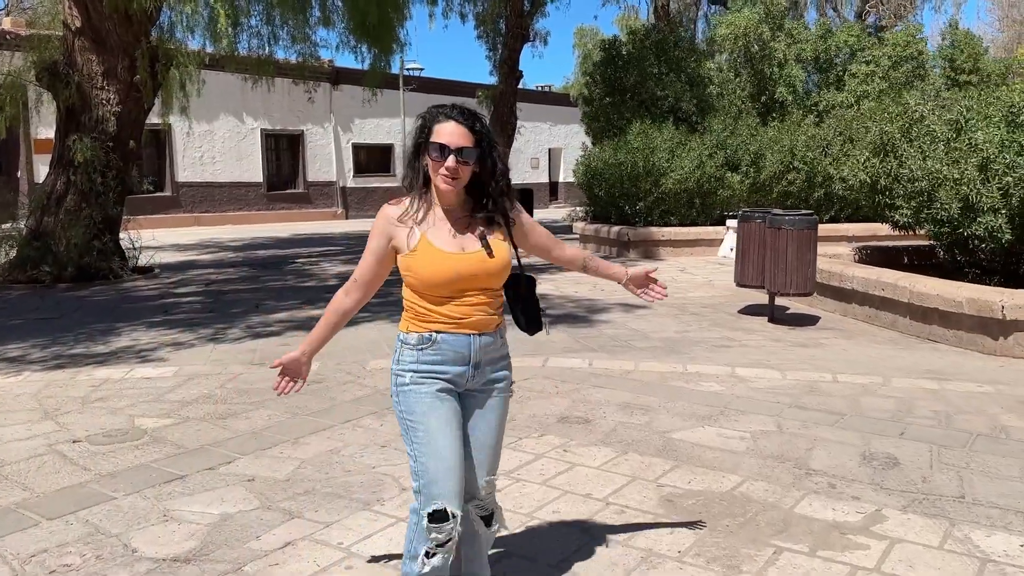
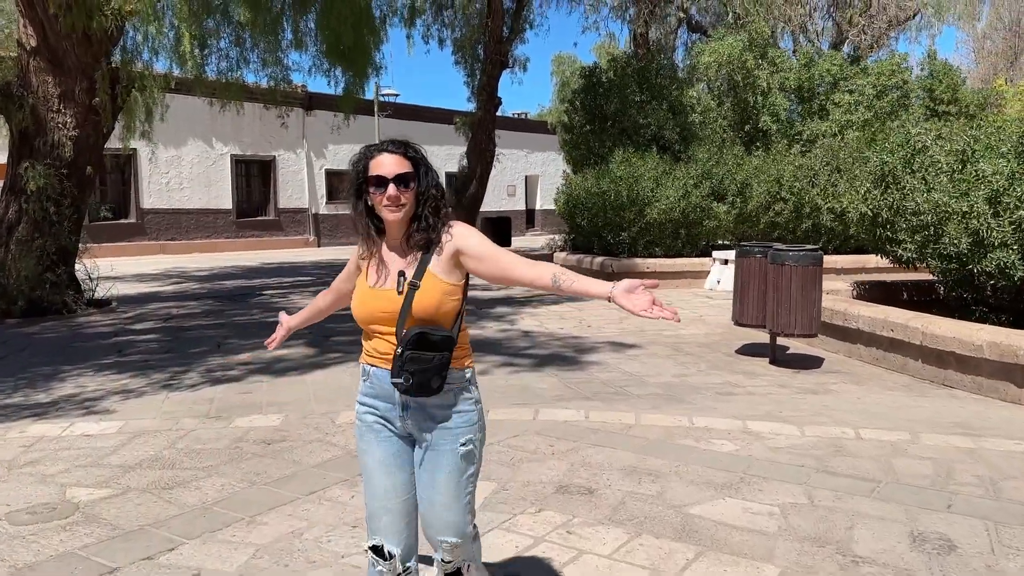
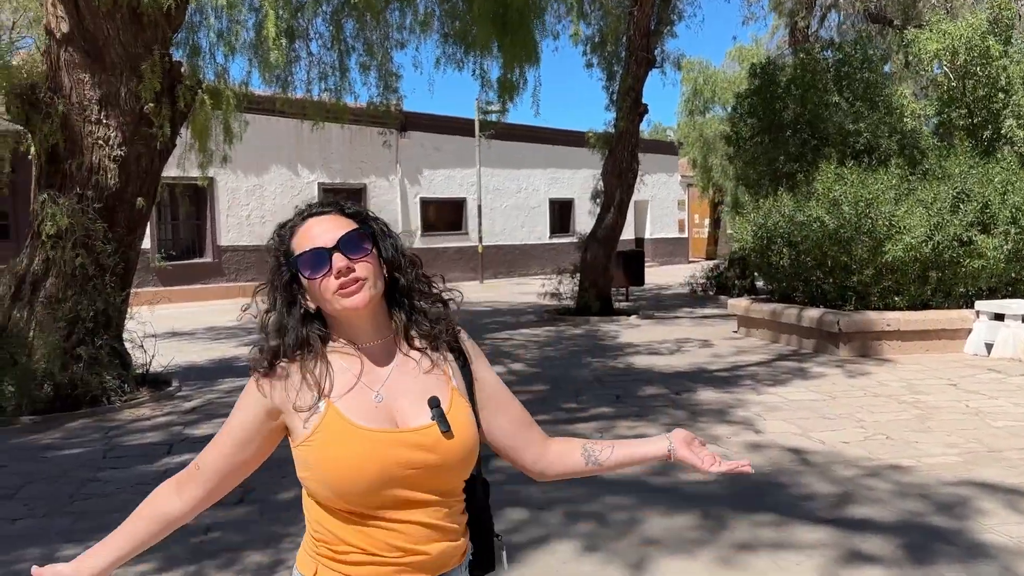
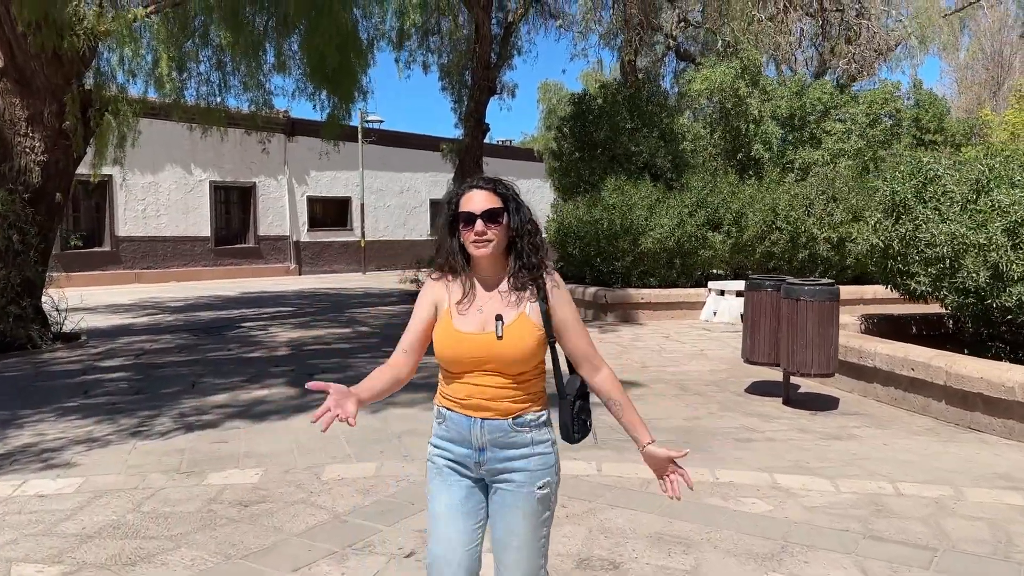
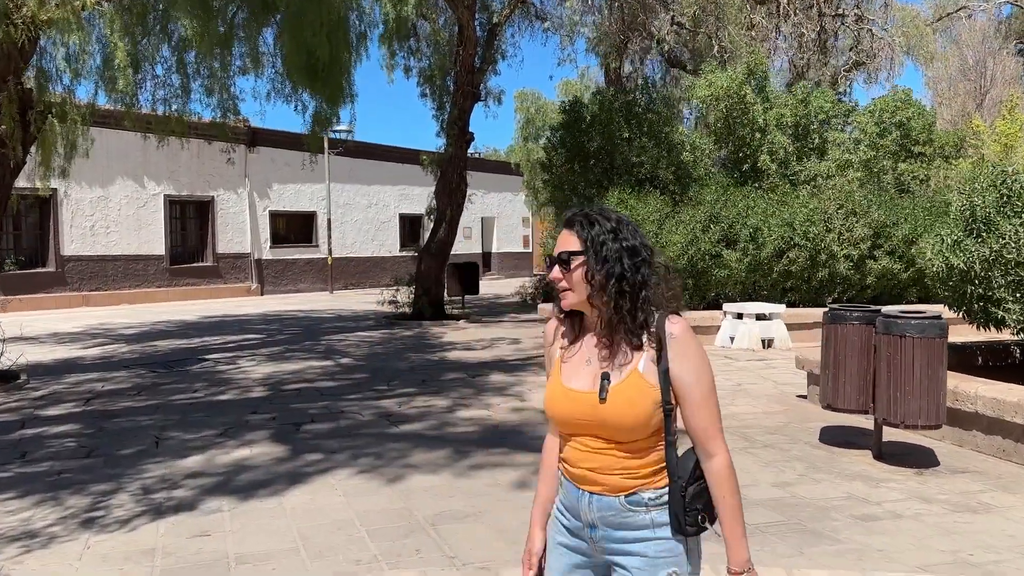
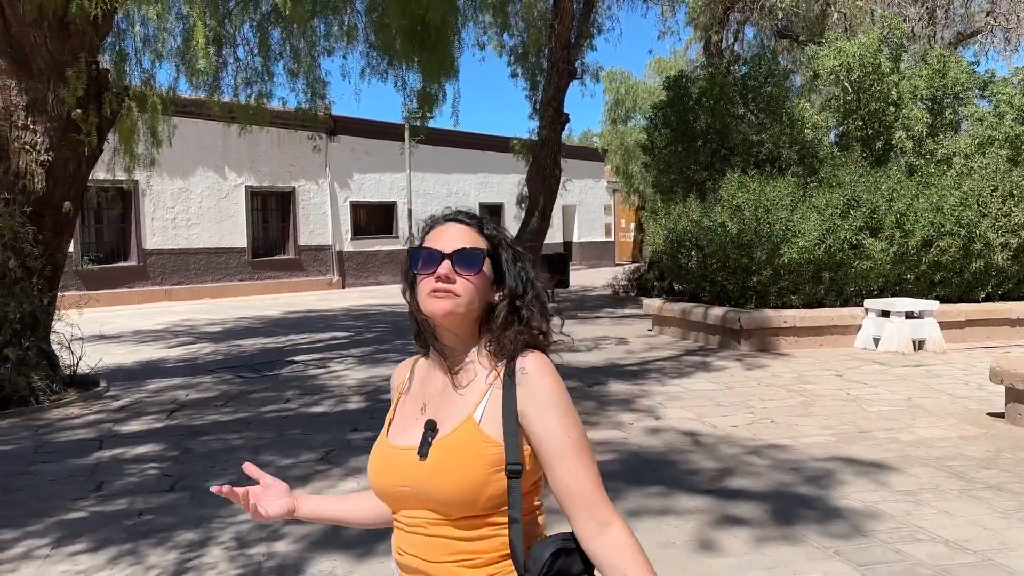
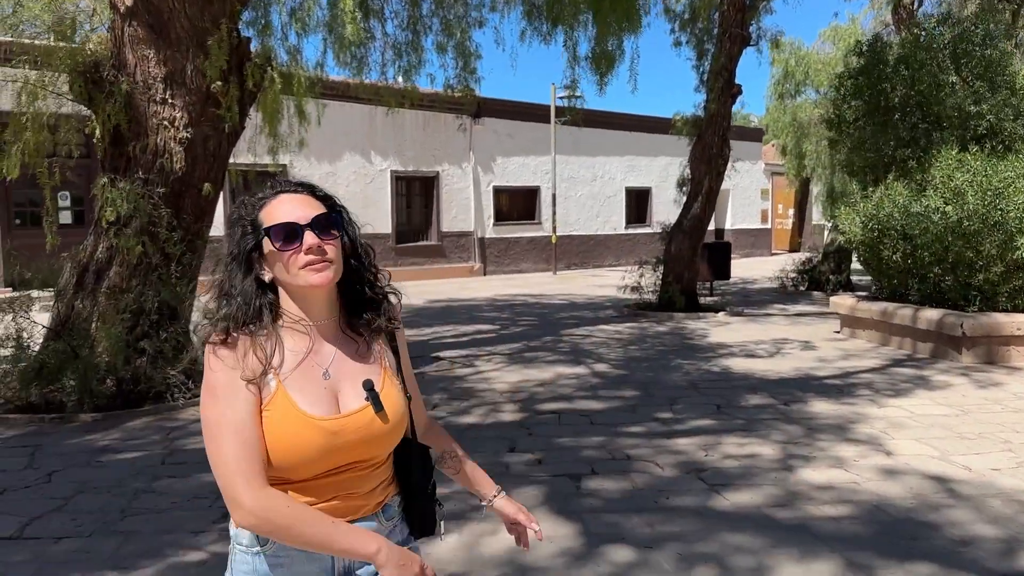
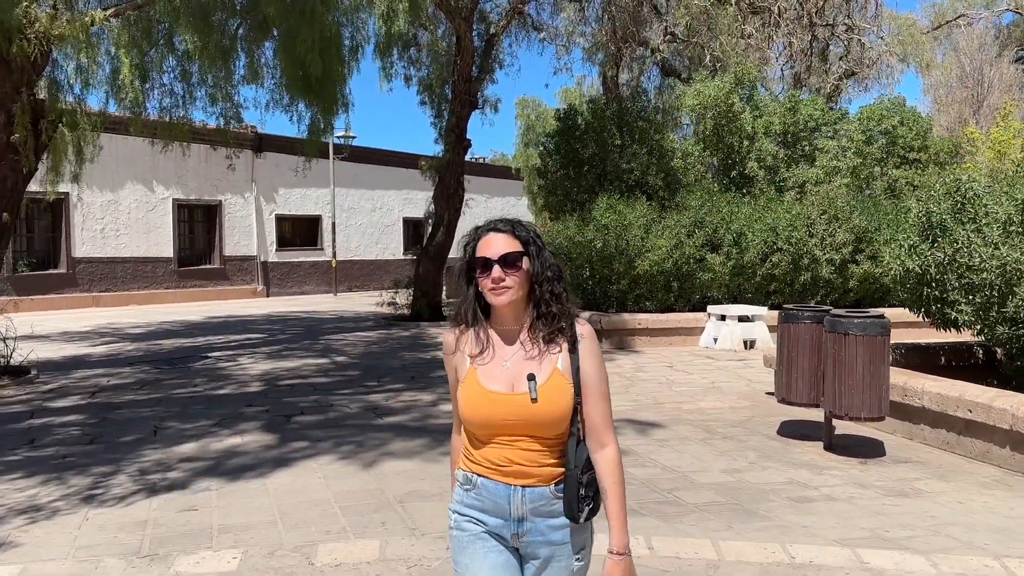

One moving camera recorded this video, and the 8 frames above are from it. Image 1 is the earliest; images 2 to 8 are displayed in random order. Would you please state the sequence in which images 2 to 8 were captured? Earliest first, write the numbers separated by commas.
2, 4, 8, 5, 6, 3, 7
